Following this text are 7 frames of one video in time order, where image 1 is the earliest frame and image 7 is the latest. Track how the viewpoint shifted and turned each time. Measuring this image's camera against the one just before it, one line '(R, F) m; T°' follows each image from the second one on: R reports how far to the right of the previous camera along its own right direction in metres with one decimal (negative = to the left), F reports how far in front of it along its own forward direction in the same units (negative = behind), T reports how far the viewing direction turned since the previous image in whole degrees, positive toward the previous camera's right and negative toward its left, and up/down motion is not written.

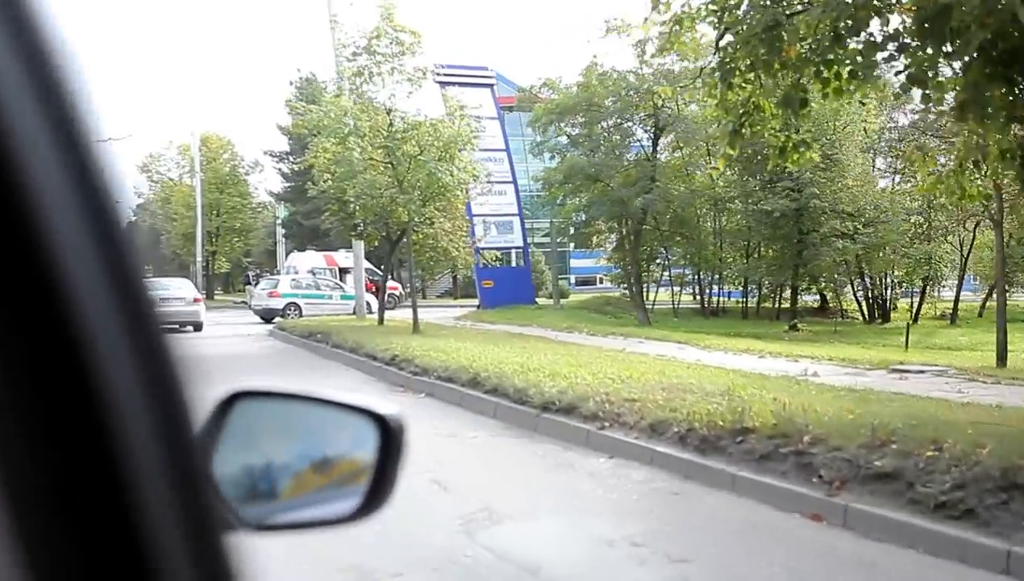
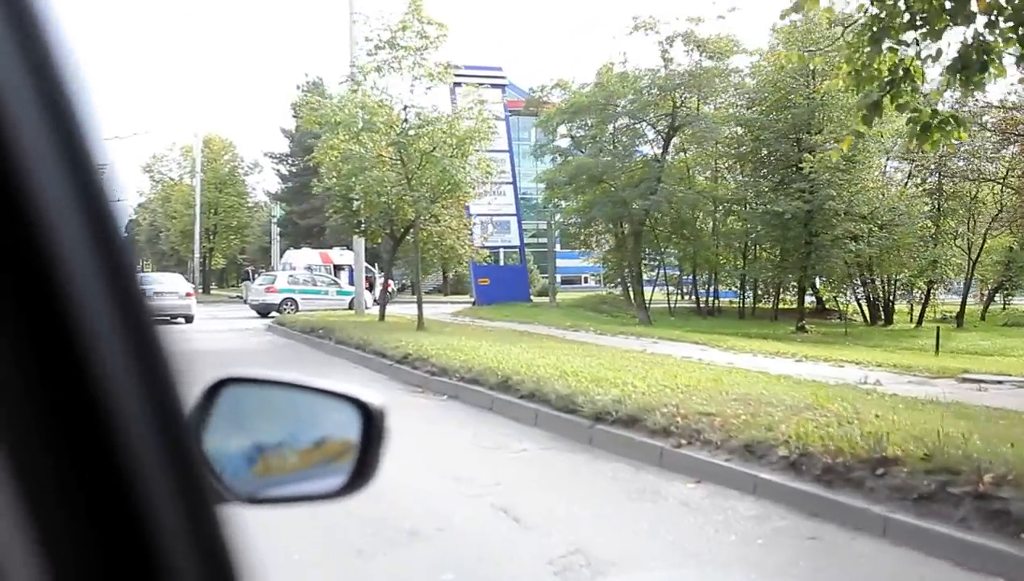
(-0.6, +1.0) m; +2°
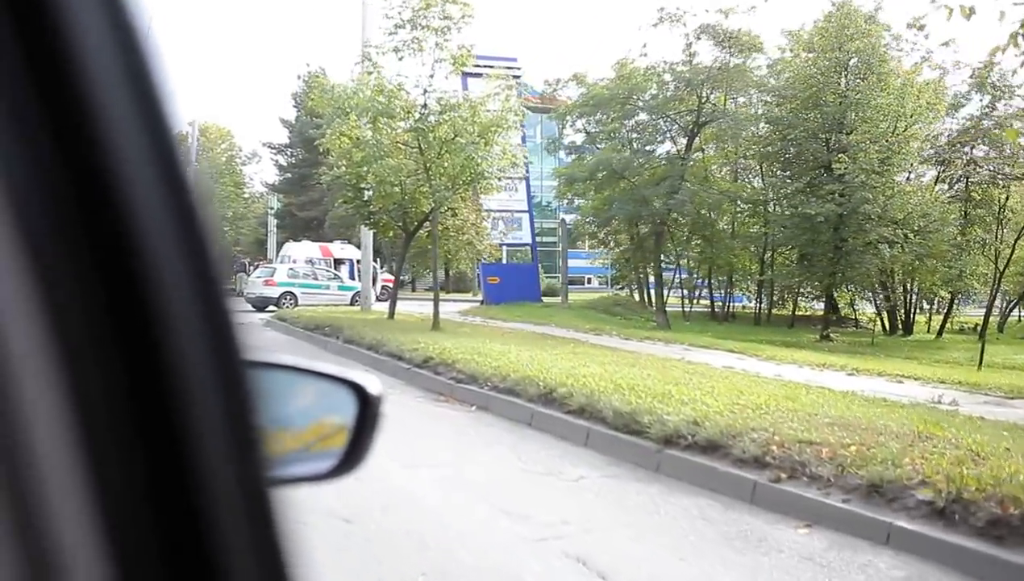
(-0.5, +1.0) m; +1°
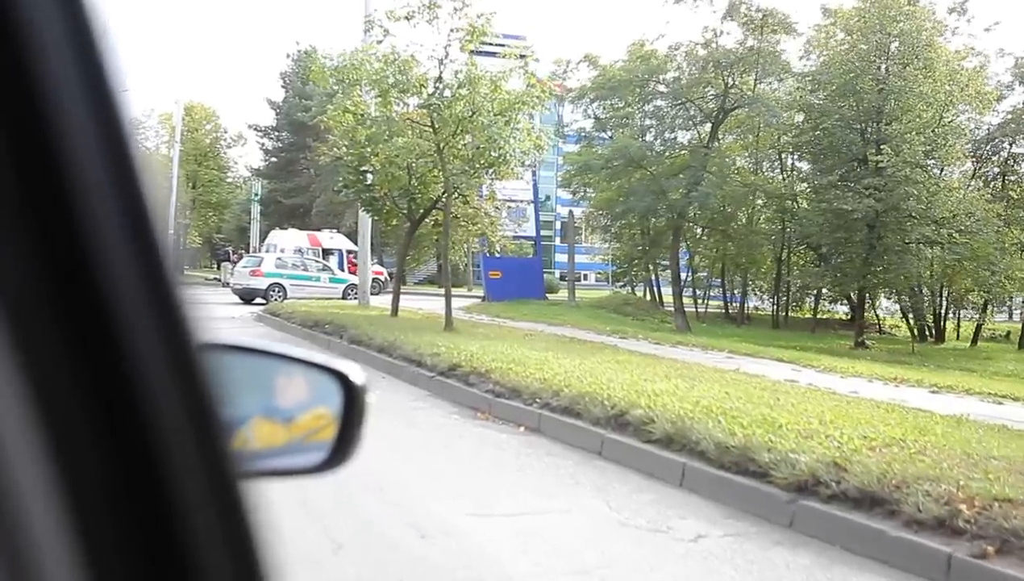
(-0.6, +1.7) m; +1°
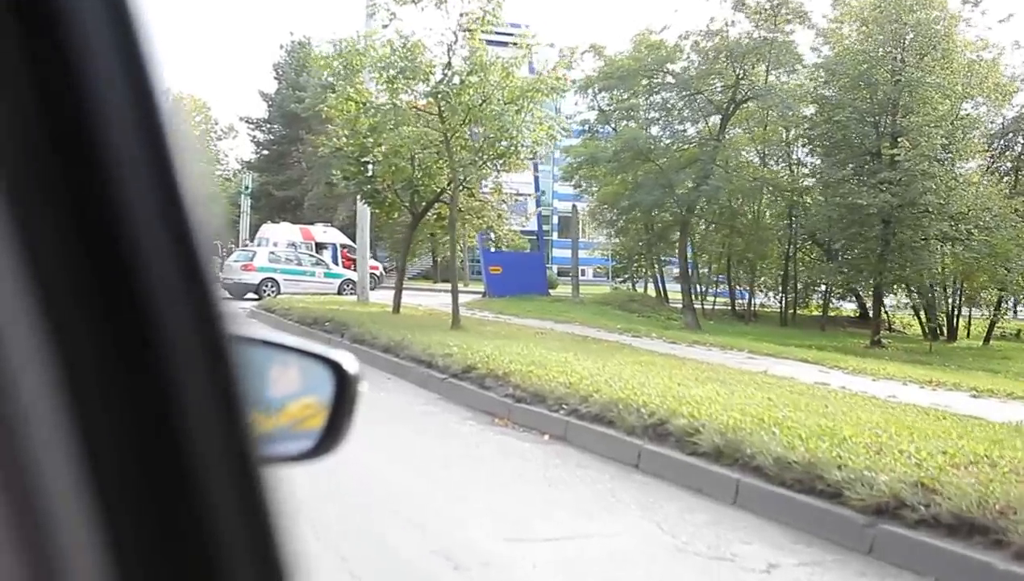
(-0.2, +0.7) m; +1°
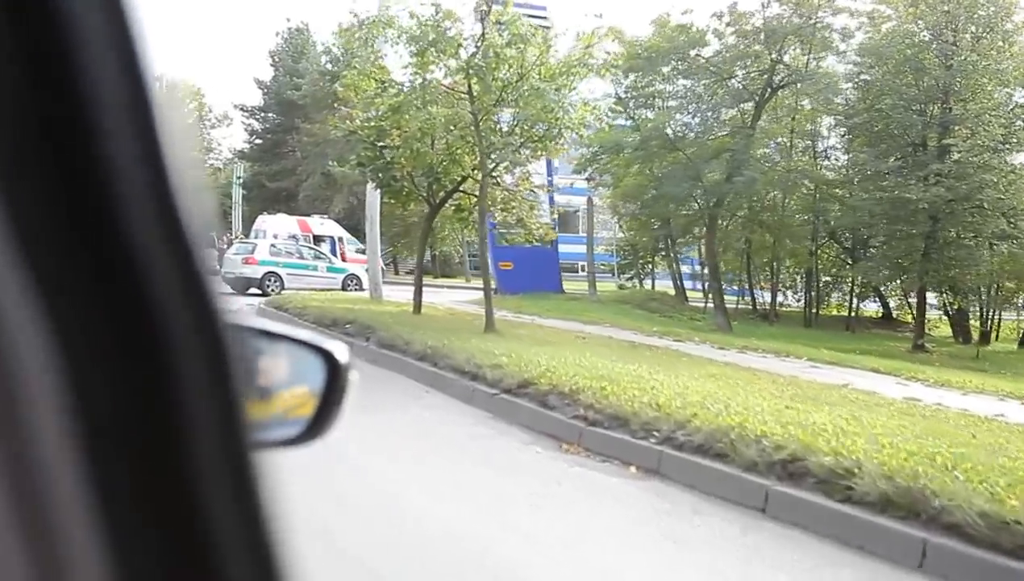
(-0.6, +1.3) m; +1°
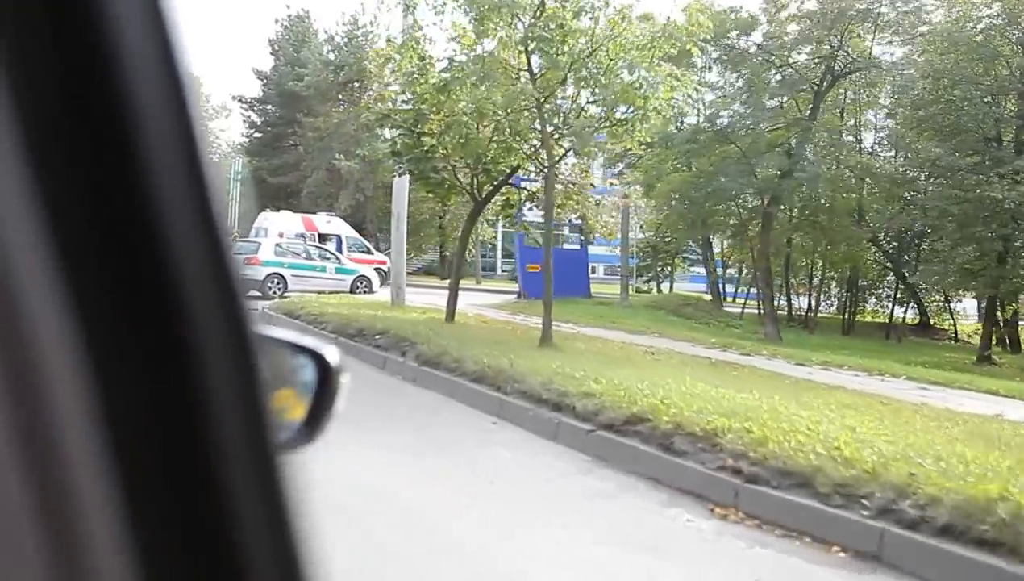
(-0.7, +1.7) m; +1°
